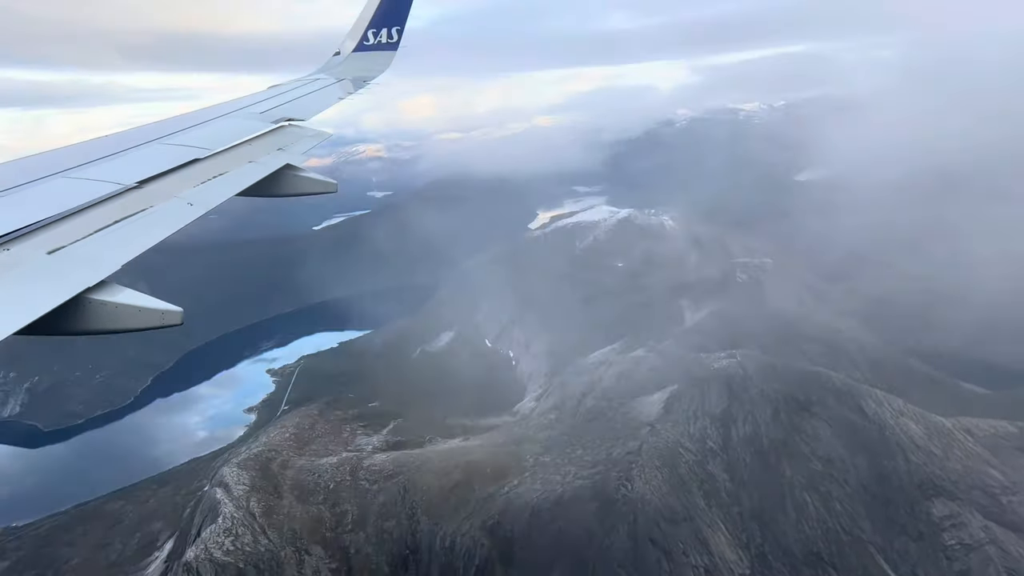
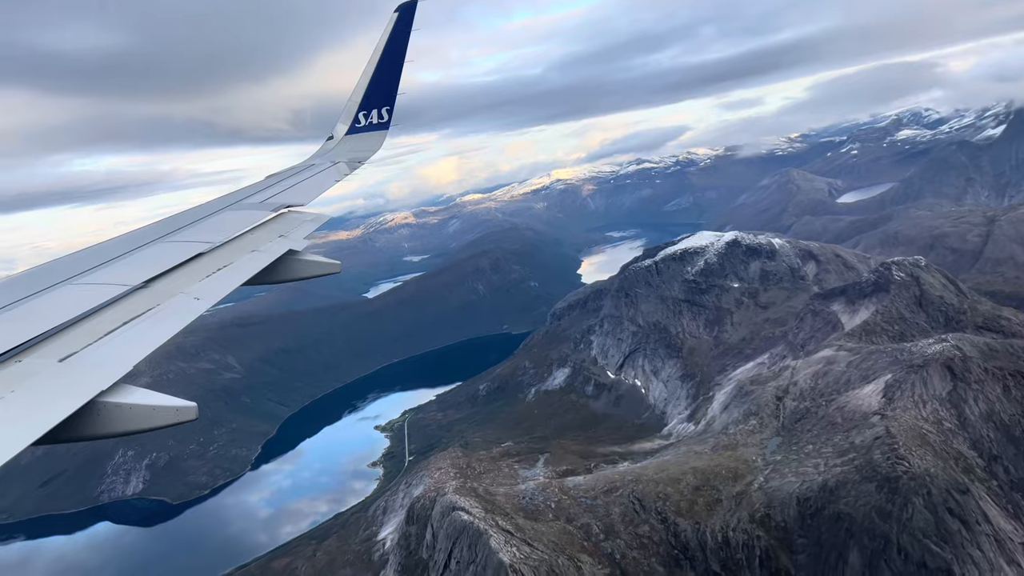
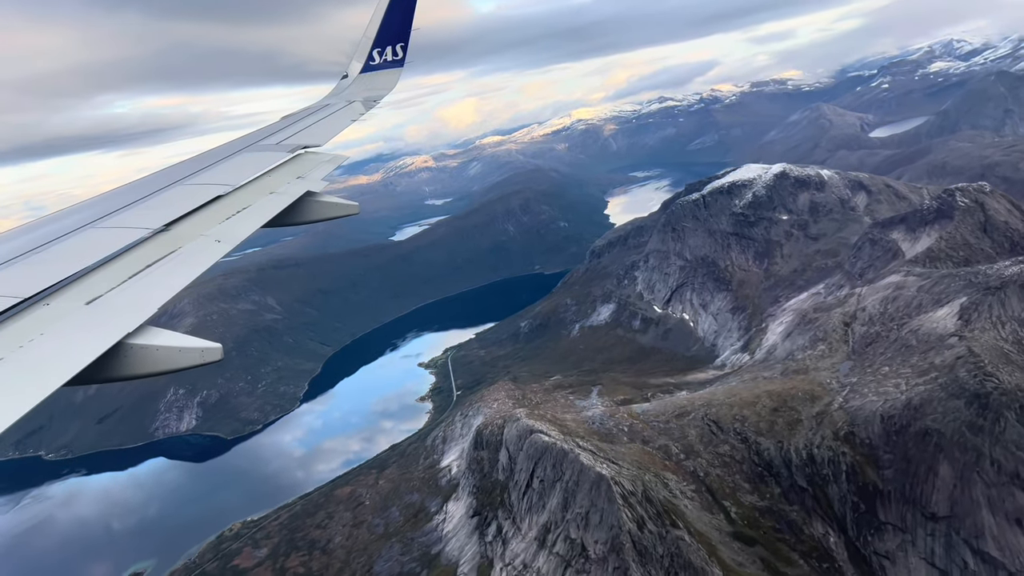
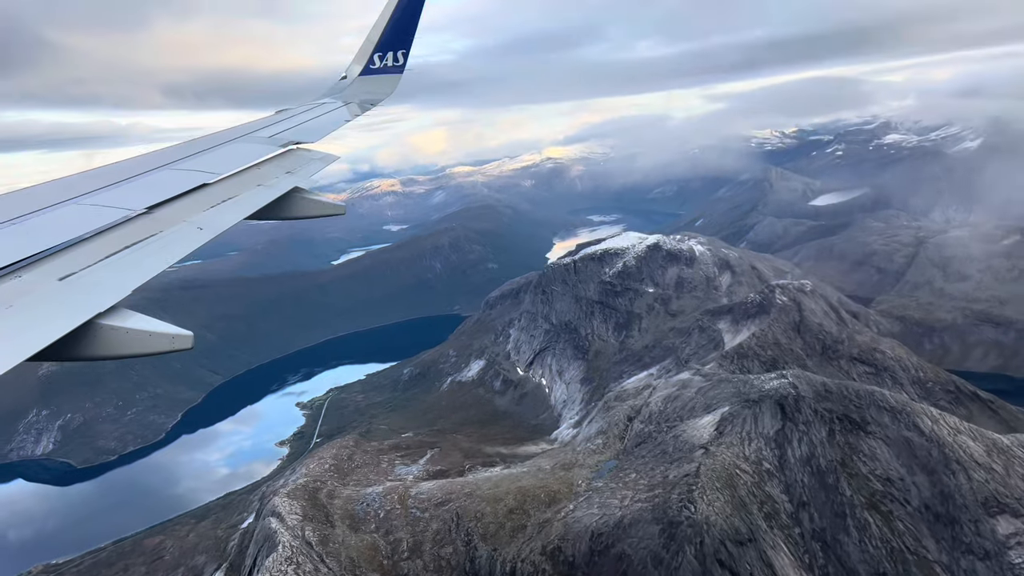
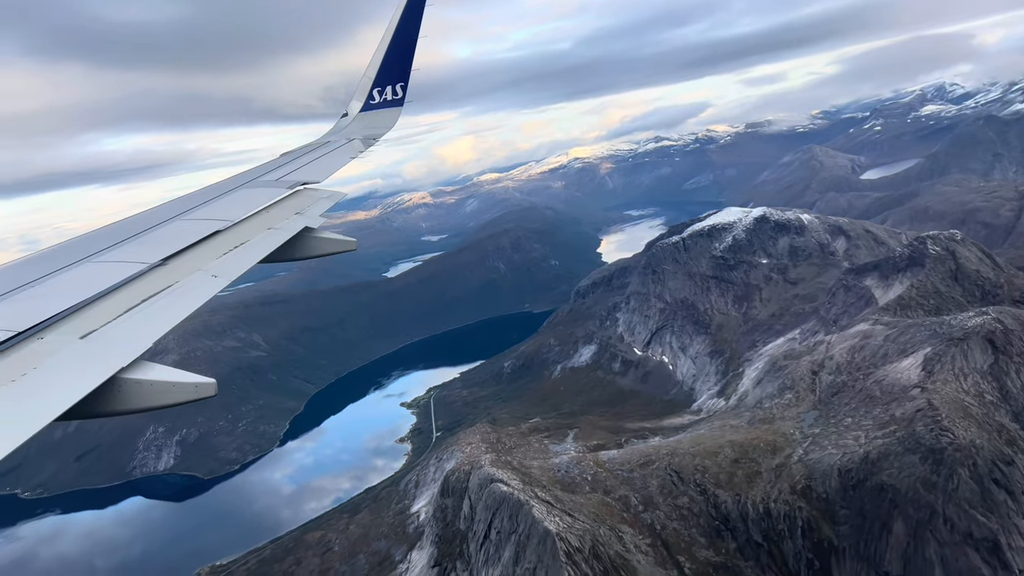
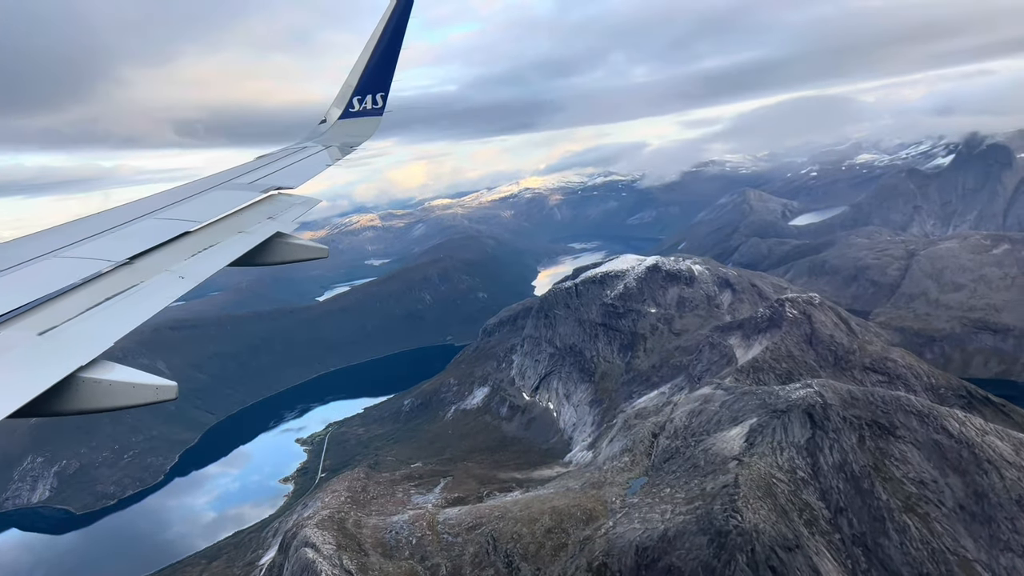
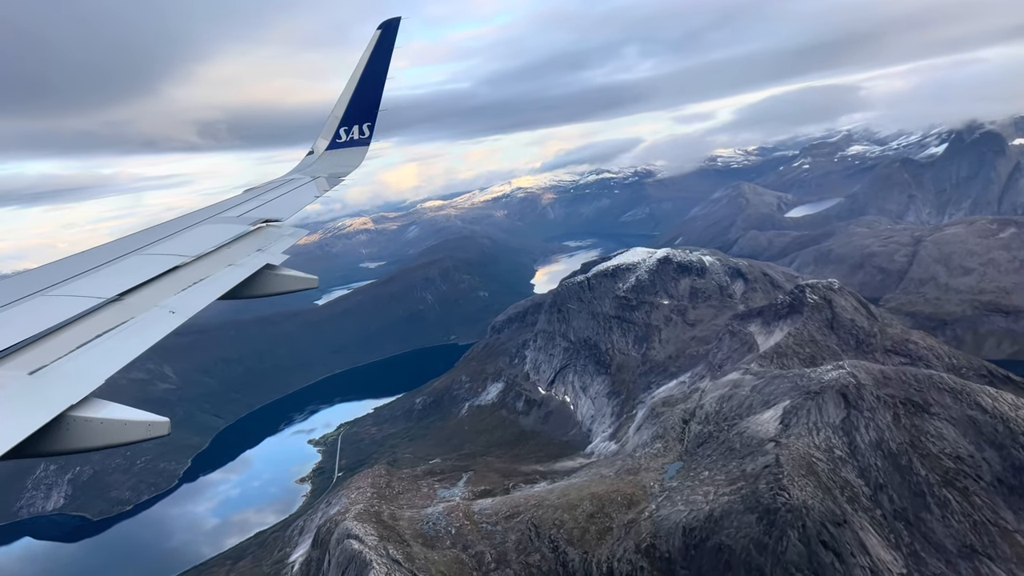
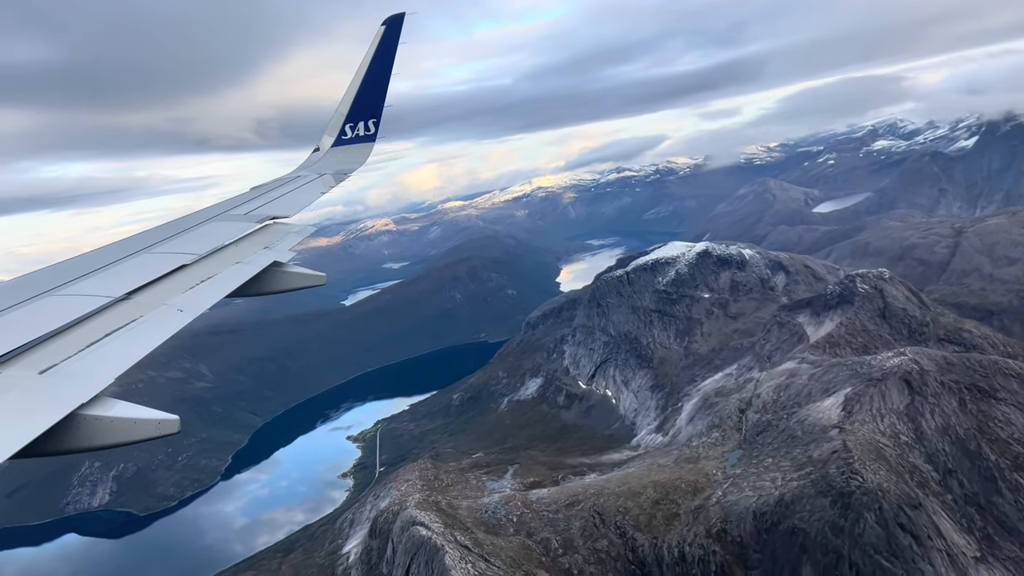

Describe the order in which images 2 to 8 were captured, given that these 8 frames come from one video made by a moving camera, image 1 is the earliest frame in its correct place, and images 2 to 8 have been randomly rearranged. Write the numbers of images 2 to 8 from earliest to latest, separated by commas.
4, 6, 7, 8, 2, 5, 3
